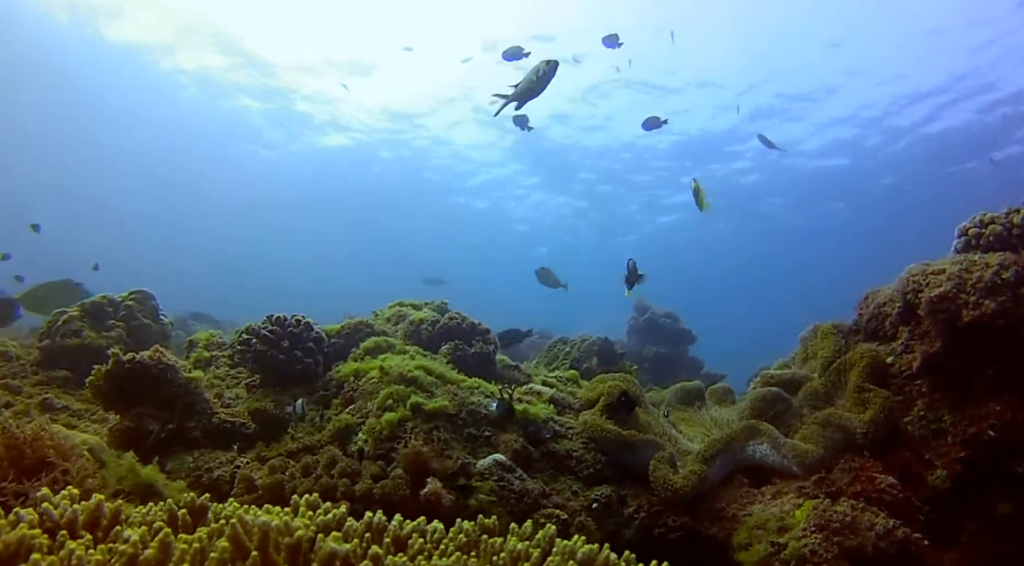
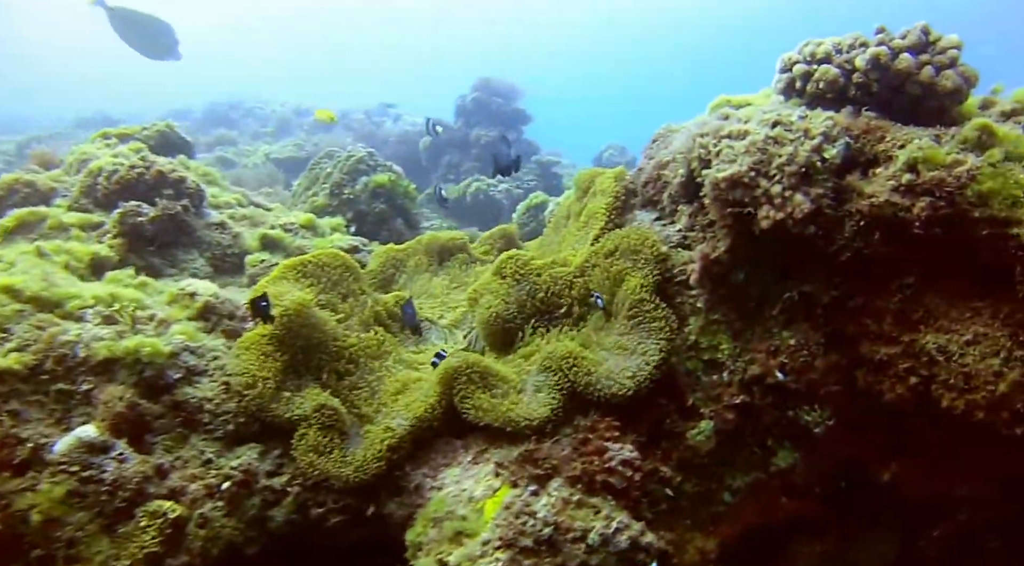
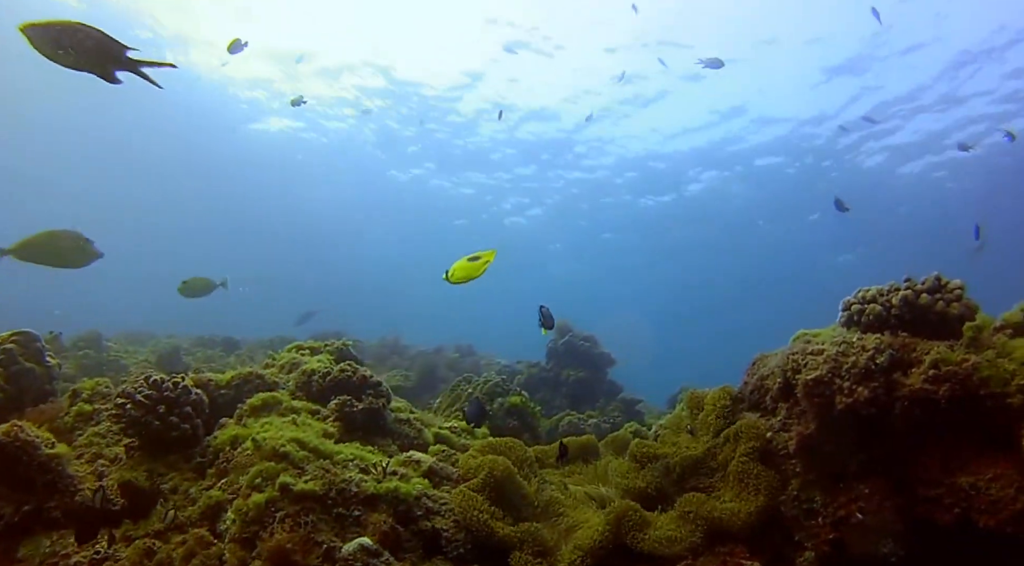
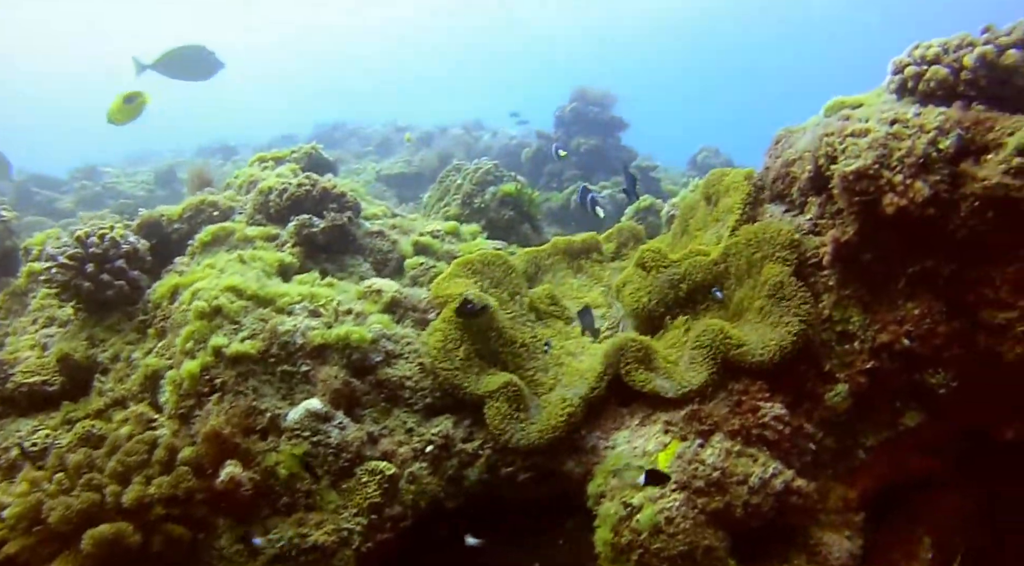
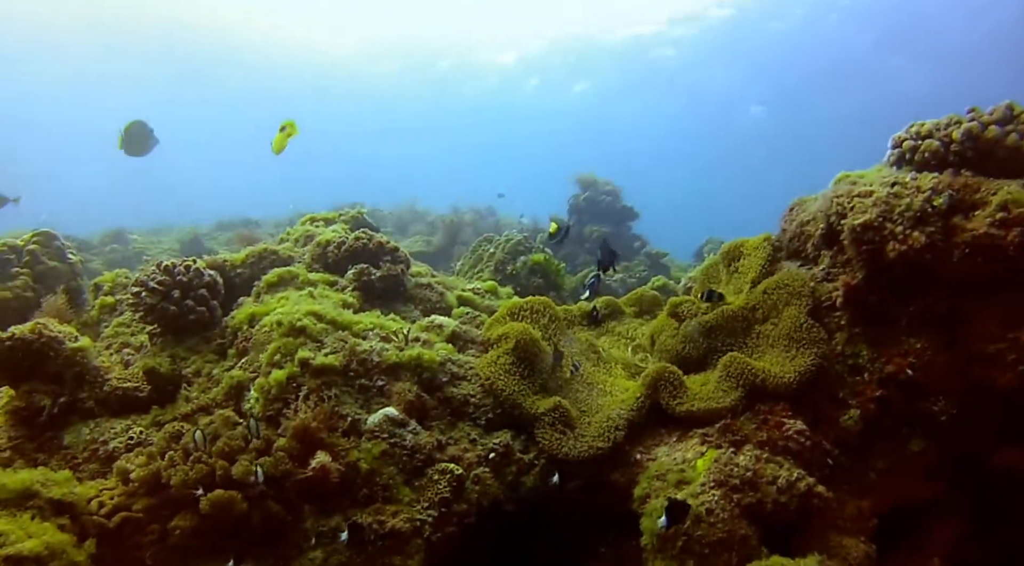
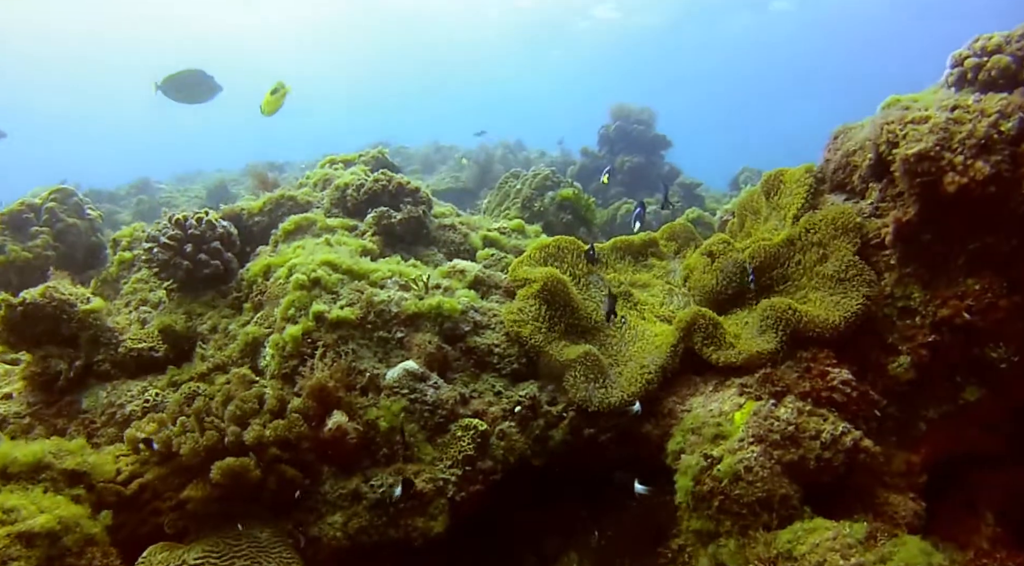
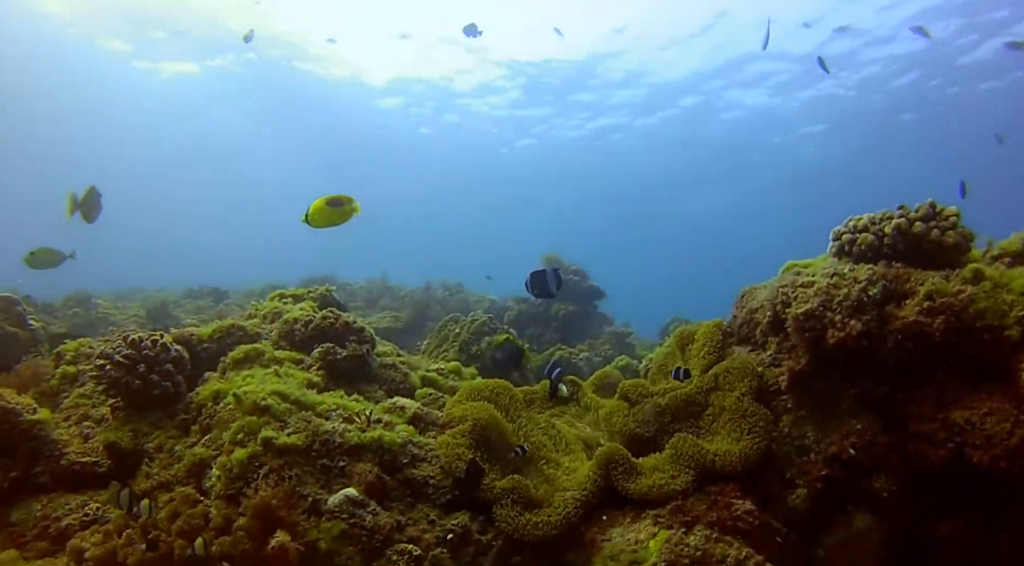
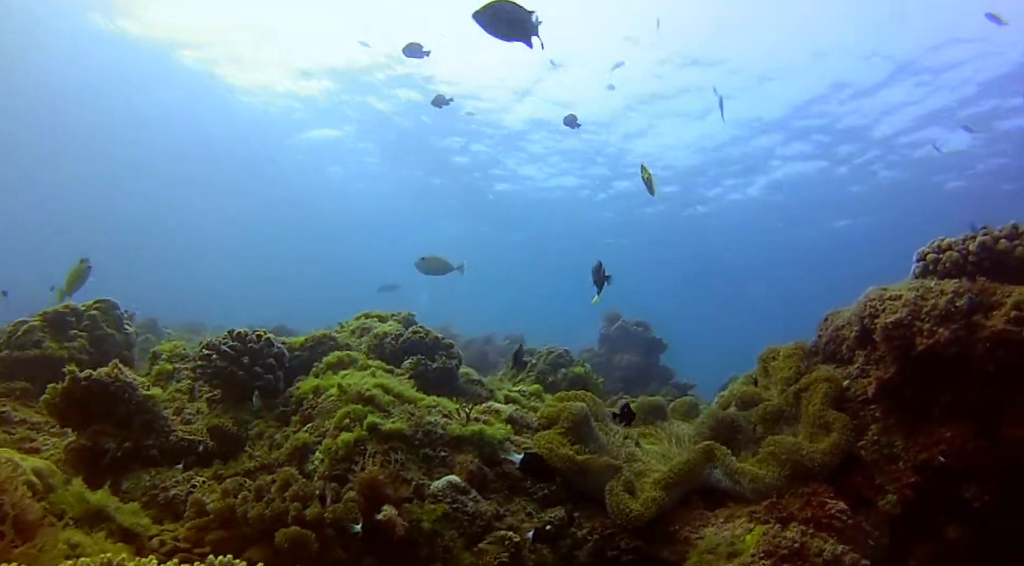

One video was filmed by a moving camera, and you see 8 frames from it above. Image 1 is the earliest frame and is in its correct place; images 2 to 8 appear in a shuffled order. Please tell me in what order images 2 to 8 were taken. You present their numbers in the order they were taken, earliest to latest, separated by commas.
8, 3, 7, 5, 6, 4, 2
